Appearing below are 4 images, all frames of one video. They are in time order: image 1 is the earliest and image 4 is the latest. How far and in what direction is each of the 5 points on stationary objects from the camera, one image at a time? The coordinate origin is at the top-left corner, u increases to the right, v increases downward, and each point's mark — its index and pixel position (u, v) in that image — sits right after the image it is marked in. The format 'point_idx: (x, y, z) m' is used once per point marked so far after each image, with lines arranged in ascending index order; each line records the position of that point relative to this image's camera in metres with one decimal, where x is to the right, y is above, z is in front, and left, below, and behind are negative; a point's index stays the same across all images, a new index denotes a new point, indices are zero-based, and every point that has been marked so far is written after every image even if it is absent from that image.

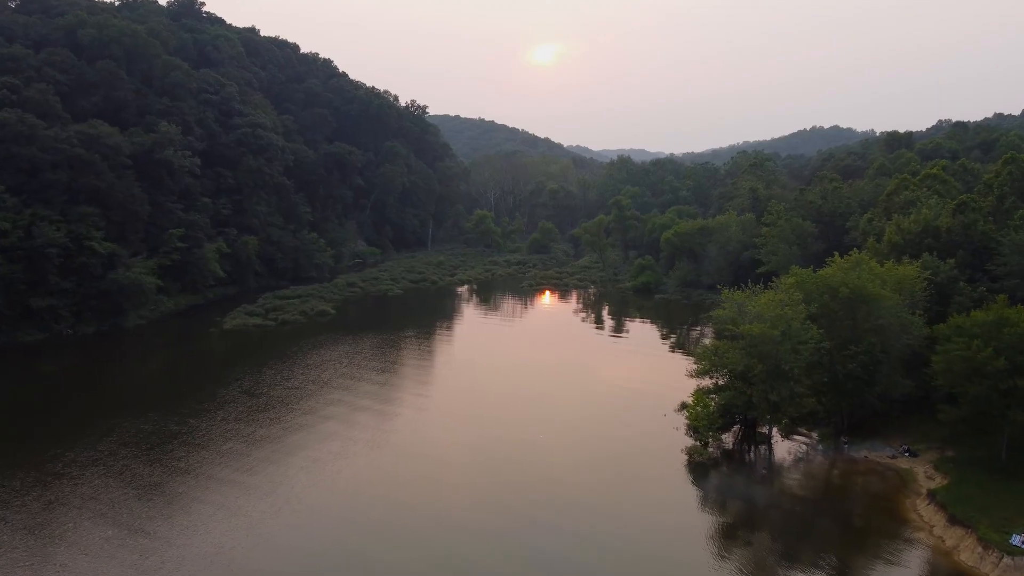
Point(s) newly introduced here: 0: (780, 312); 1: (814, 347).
0: (+7.2, -0.6, +17.1) m
1: (+8.1, -1.6, +17.1) m
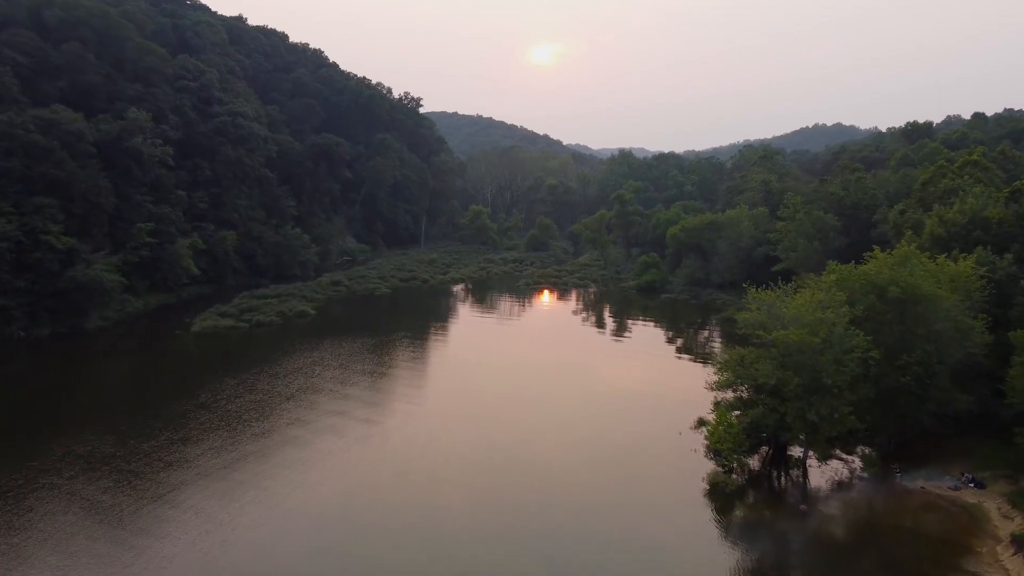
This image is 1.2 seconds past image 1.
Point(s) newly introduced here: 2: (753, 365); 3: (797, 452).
0: (+7.0, -0.6, +14.4) m
1: (+7.9, -1.6, +14.4) m
2: (+5.8, -1.9, +15.2) m
3: (+7.5, -4.3, +16.6) m
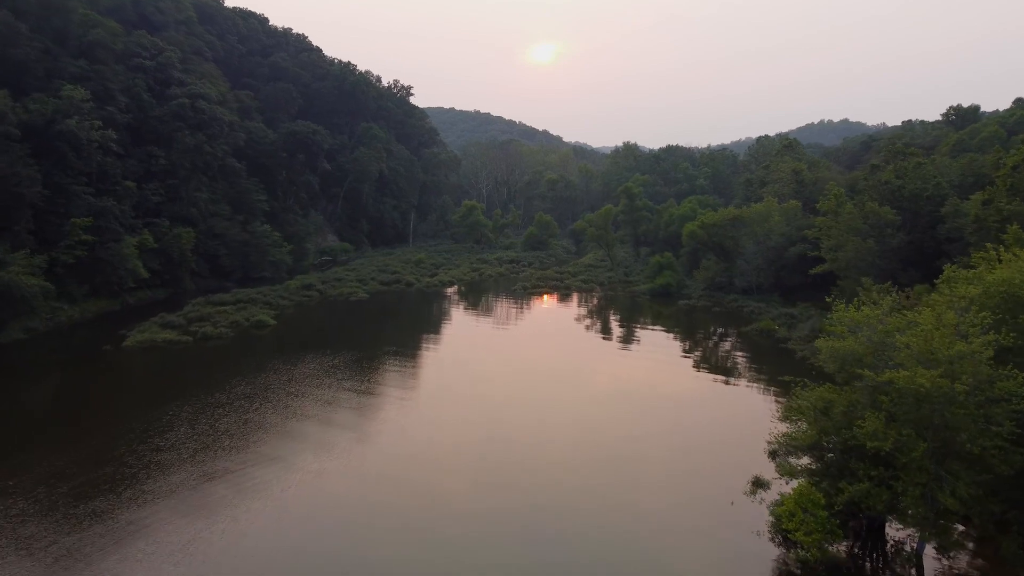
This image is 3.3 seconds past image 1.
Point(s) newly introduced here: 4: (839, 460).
0: (+6.8, -0.9, +9.7) m
1: (+7.6, -1.9, +9.7) m
2: (+5.6, -2.2, +10.5) m
3: (+7.2, -4.6, +11.9) m
4: (+5.5, -2.8, +10.8) m
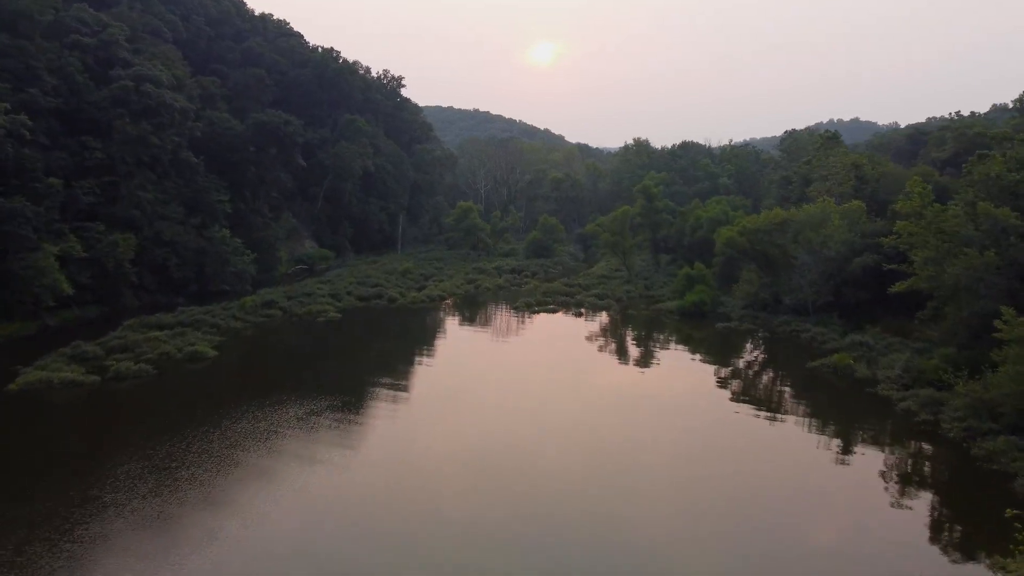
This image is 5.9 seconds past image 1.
0: (+6.8, -1.6, +4.1) m
1: (+7.7, -2.6, +4.1) m
2: (+5.6, -2.9, +4.8) m
3: (+7.3, -5.3, +6.3) m
4: (+5.6, -3.6, +5.1) m
